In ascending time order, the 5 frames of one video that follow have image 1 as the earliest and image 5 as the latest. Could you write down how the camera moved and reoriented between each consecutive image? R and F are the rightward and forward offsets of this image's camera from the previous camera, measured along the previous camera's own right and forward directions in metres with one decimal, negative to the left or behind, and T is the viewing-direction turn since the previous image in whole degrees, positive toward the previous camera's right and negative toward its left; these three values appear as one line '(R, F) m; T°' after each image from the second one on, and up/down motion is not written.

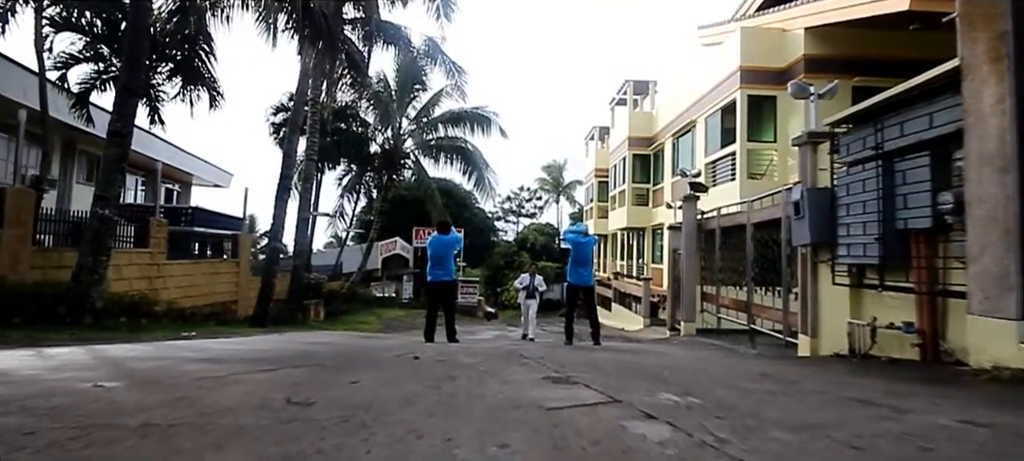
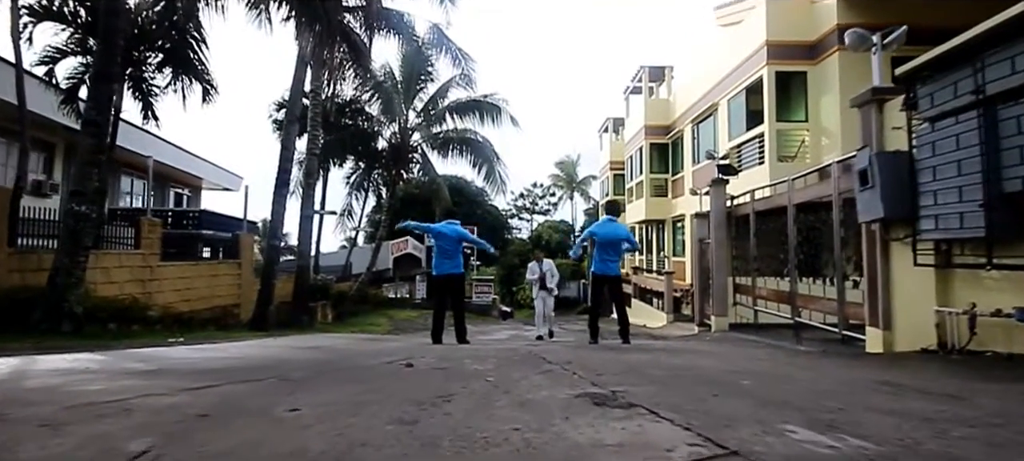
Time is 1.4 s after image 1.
(0.0, +0.9) m; -2°
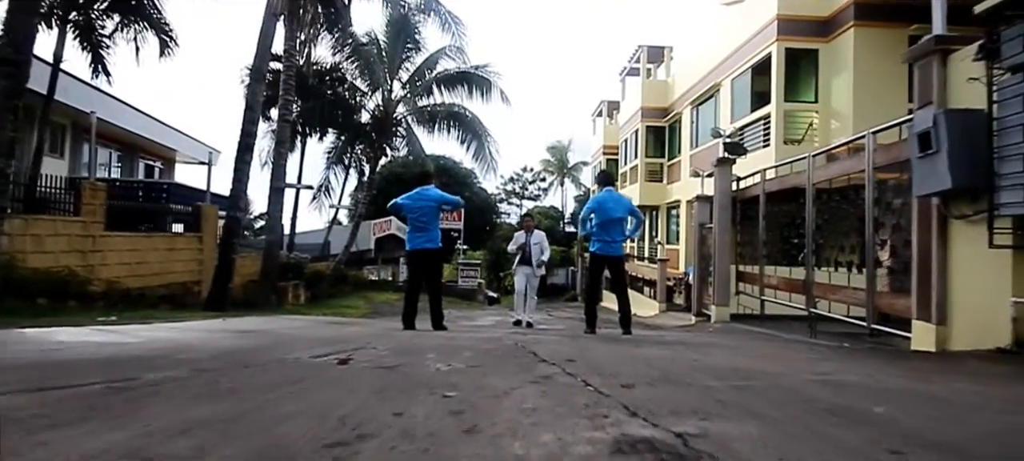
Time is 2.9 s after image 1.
(0.0, +1.0) m; +1°
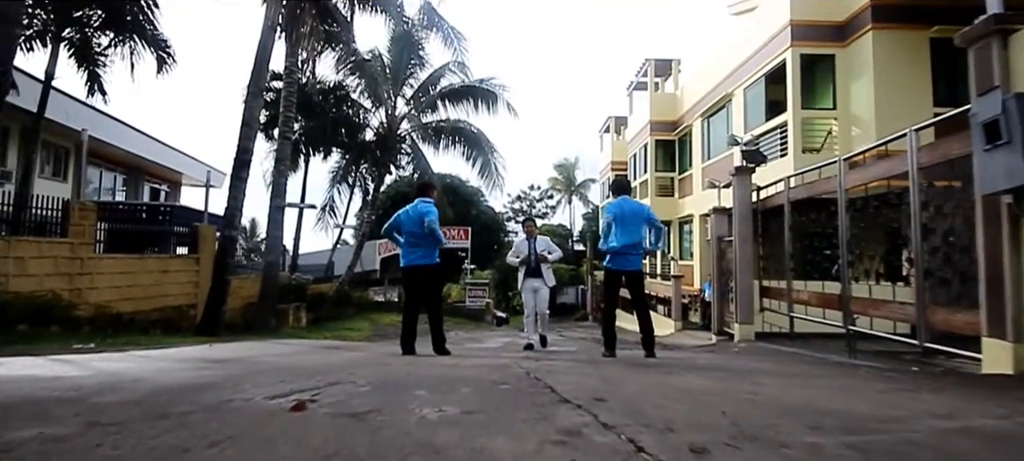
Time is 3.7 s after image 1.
(0.0, +0.6) m; -1°
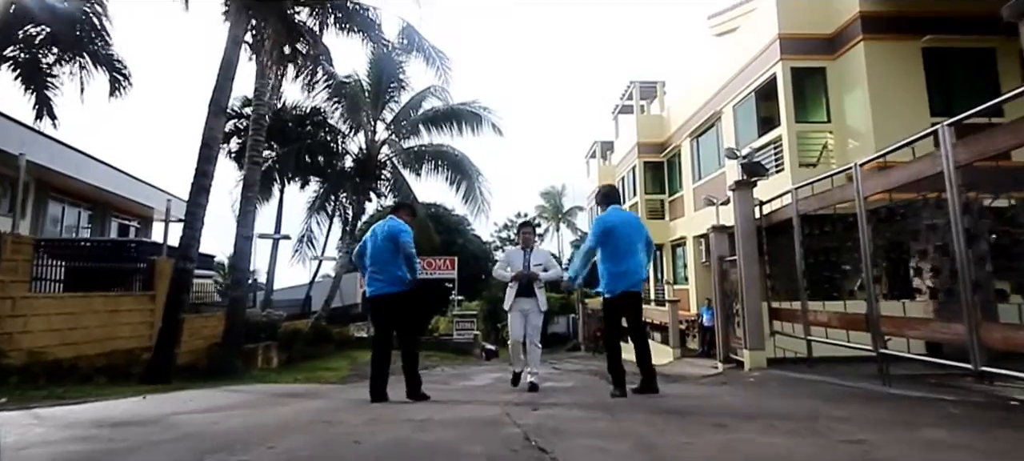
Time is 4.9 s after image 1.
(0.0, +0.8) m; +1°
